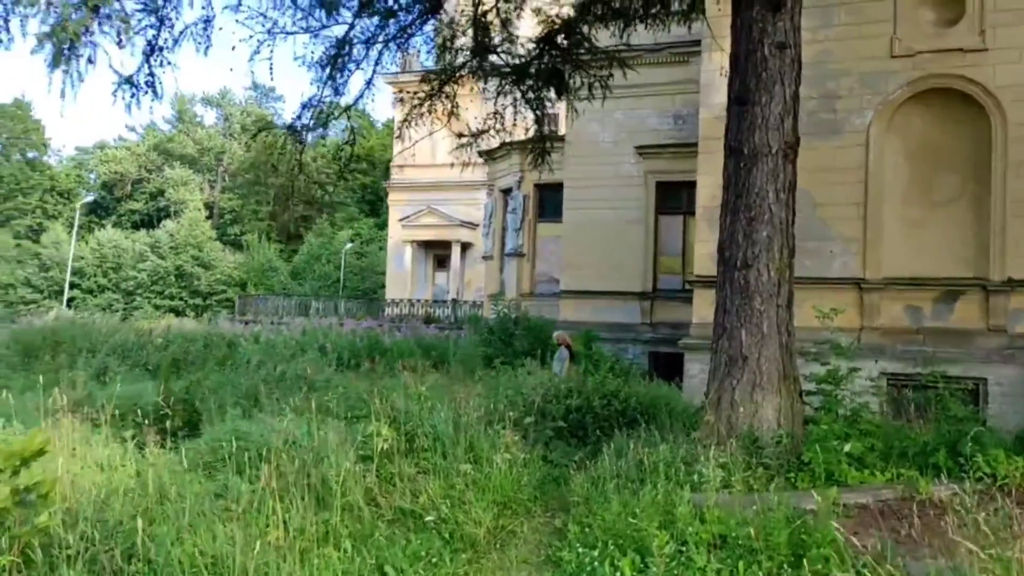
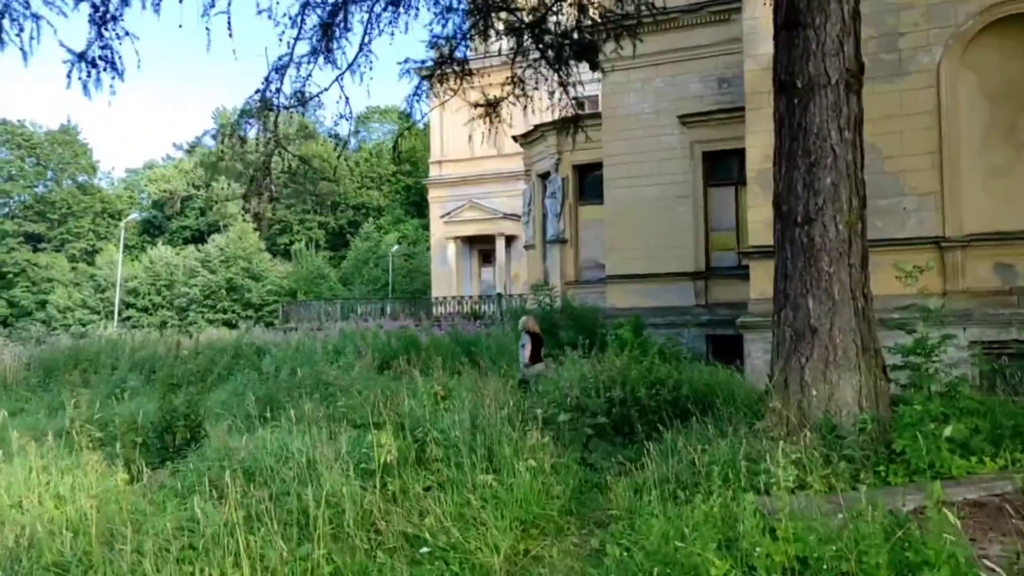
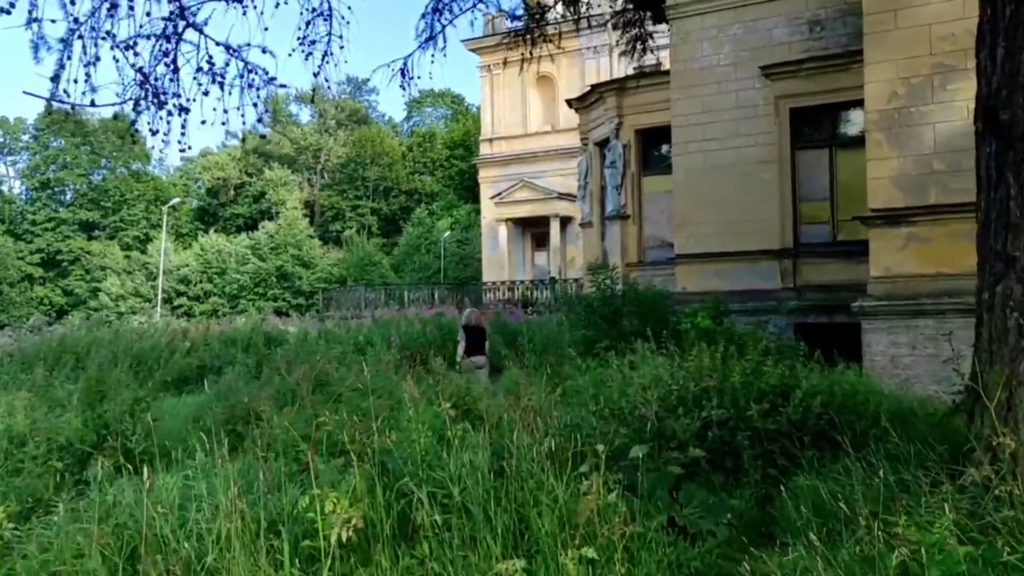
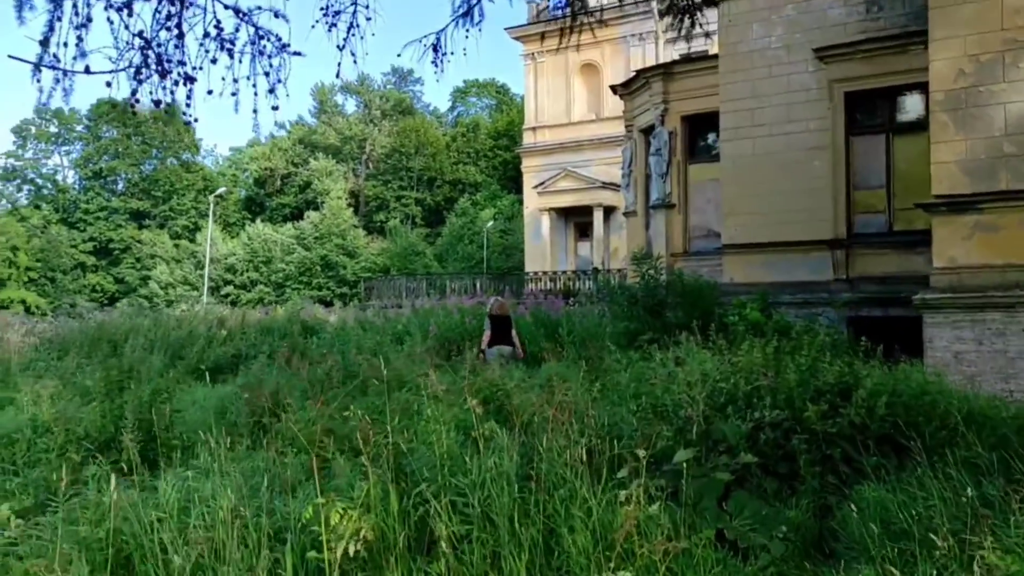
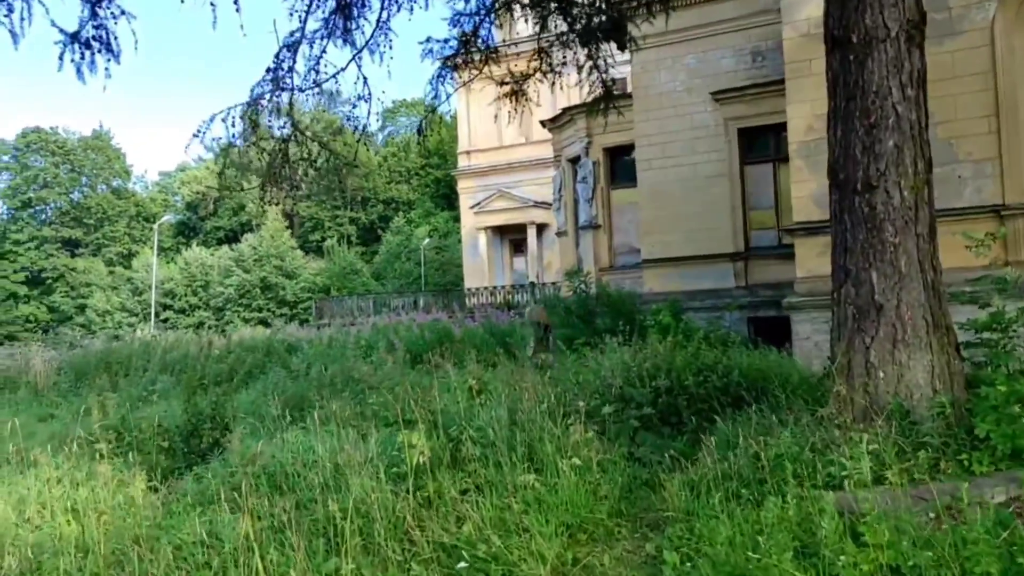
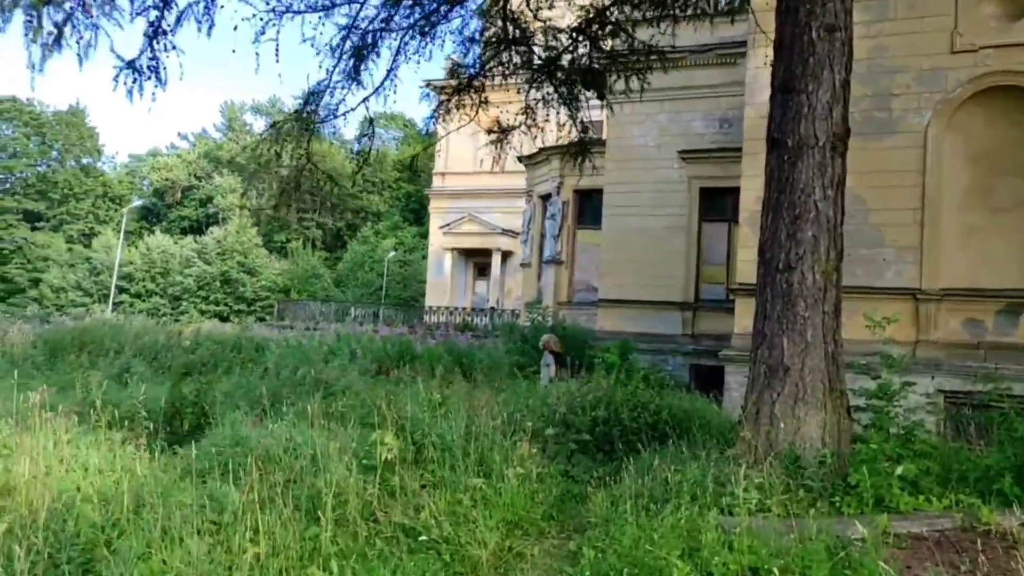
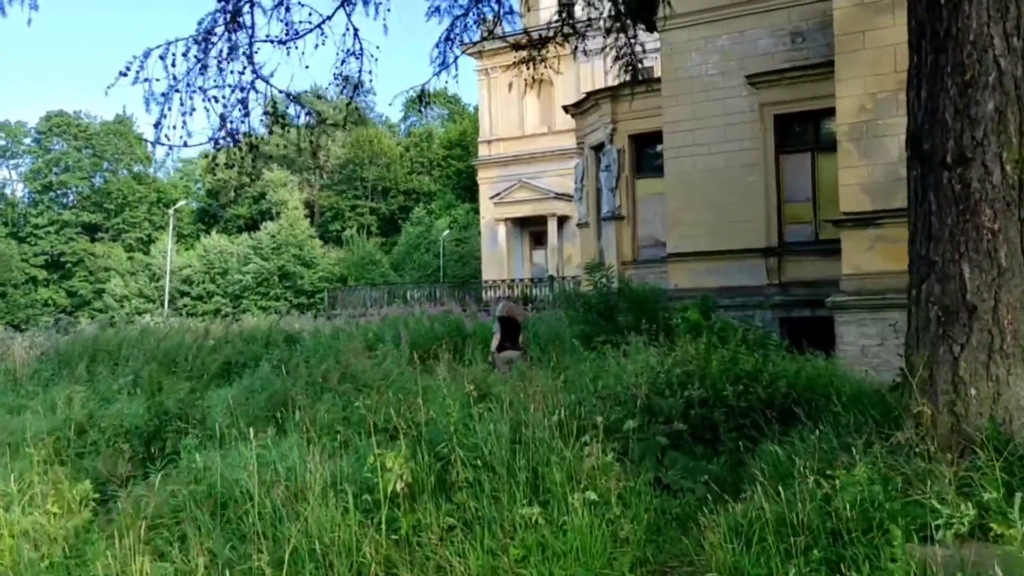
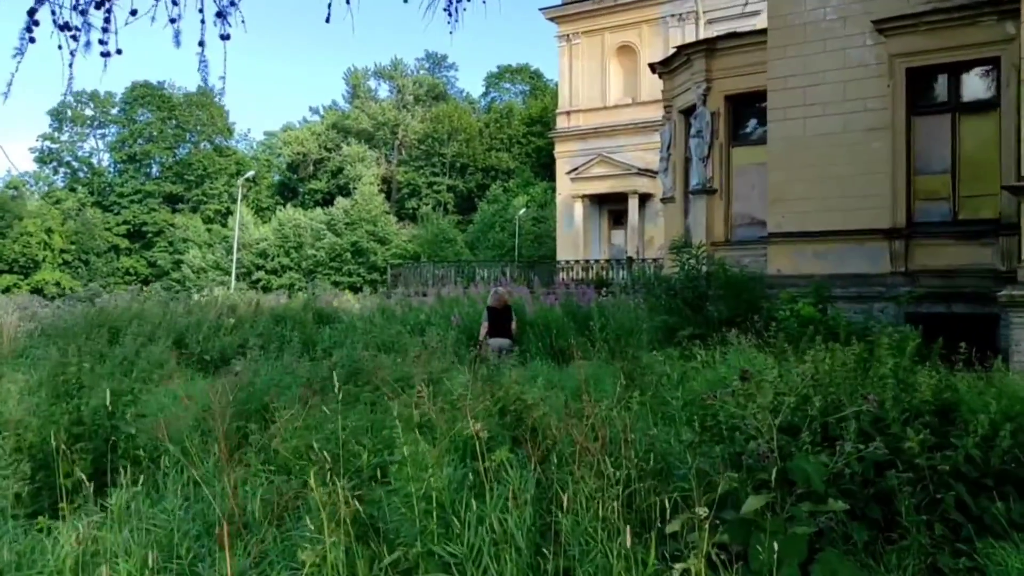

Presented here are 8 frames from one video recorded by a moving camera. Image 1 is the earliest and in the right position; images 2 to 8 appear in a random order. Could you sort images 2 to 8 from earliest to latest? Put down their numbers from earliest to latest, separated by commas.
6, 2, 5, 7, 3, 4, 8
